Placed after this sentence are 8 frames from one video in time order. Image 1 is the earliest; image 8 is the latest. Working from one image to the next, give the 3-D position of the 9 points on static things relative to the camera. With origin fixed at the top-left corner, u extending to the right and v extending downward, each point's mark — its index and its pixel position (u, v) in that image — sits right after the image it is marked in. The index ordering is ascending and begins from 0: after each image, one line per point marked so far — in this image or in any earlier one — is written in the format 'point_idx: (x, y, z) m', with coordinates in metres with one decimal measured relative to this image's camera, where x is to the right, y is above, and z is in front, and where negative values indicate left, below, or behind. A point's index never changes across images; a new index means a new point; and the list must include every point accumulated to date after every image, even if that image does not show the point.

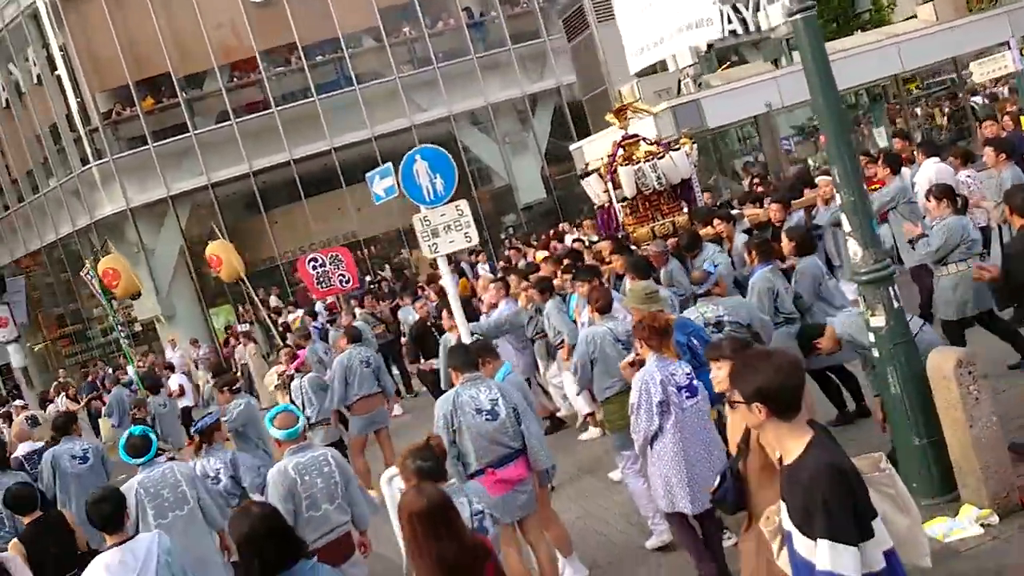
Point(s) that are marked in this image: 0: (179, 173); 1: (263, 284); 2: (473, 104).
0: (-7.2, +2.5, +18.3) m
1: (-5.6, +0.1, +18.7) m
2: (-0.8, +4.3, +19.3) m
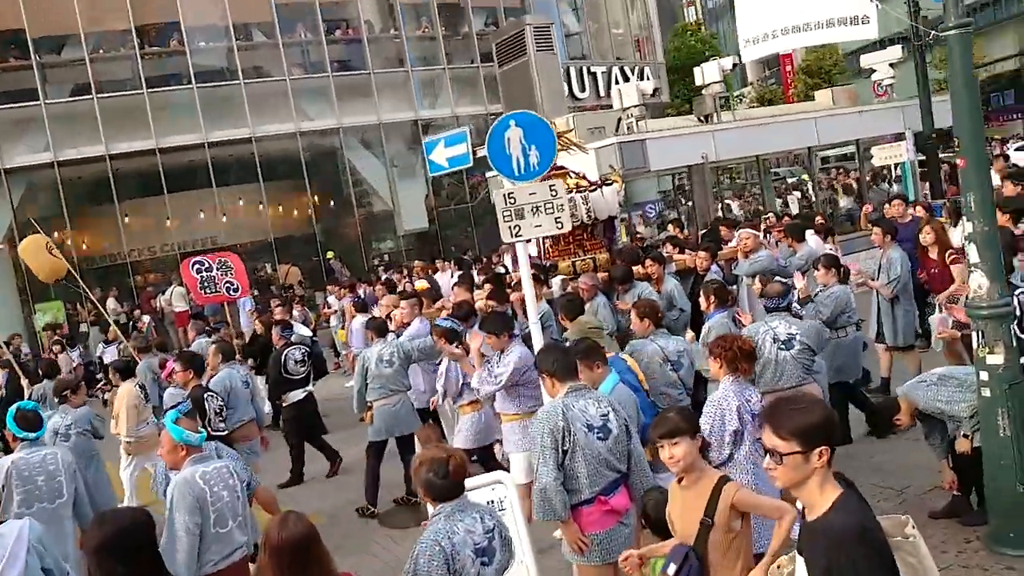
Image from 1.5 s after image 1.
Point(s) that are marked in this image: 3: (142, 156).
0: (-9.3, +2.7, +16.0) m
1: (-8.1, +0.1, +16.5) m
2: (-3.2, +3.7, +18.4) m
3: (-7.3, +2.6, +16.7) m
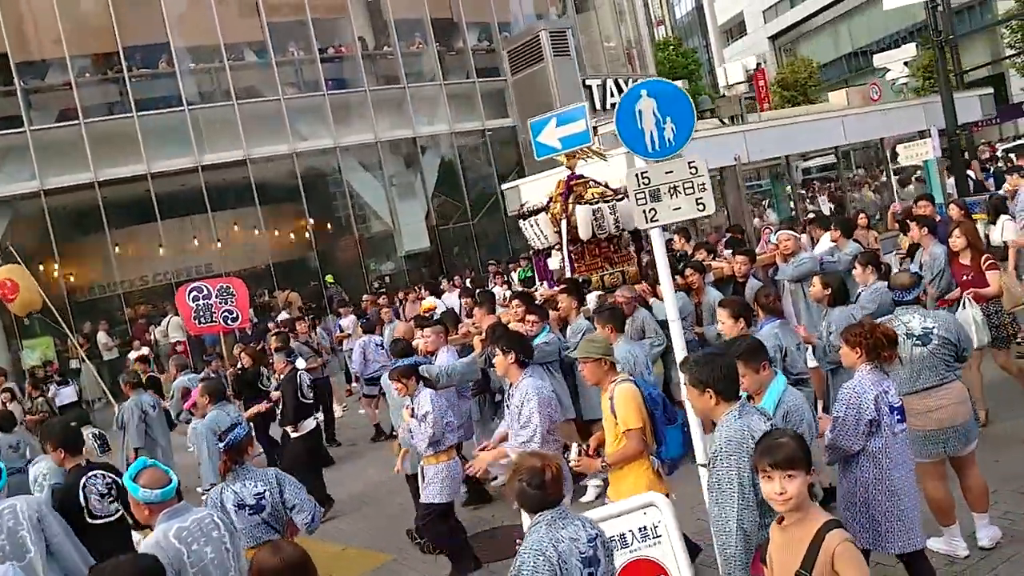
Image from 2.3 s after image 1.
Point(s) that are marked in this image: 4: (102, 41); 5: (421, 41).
0: (-9.2, +2.1, +15.2) m
1: (-7.9, -0.5, +15.7) m
2: (-3.2, +3.2, +17.9) m
3: (-7.2, +2.0, +16.0) m
4: (-7.8, +4.7, +15.9) m
5: (-2.0, +5.5, +18.8) m
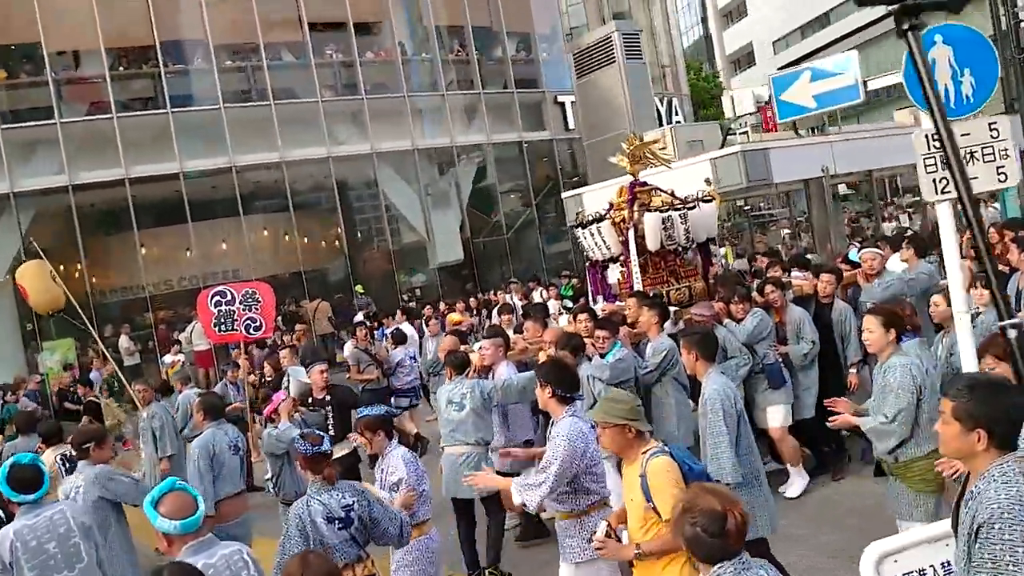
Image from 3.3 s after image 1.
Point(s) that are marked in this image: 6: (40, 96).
0: (-8.3, +2.1, +14.6) m
1: (-7.1, -0.6, +15.0) m
2: (-2.3, +3.0, +17.3) m
3: (-6.4, +1.9, +15.4) m
4: (-6.8, +4.6, +15.3) m
5: (-1.1, +5.2, +18.3) m
6: (-8.2, +3.3, +14.6) m
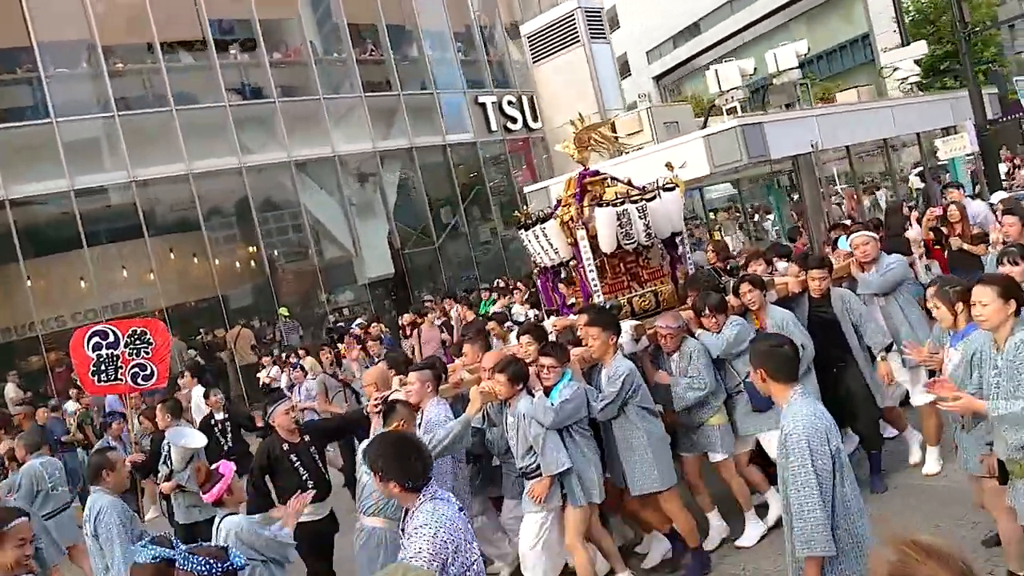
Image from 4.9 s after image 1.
0: (-9.2, +1.4, +12.3) m
1: (-7.9, -1.2, +12.8) m
2: (-3.7, +2.6, +15.9) m
3: (-7.3, +1.3, +13.4) m
4: (-8.0, +4.0, +13.3) m
5: (-2.8, +4.9, +17.1) m
6: (-9.2, +2.6, +12.4) m
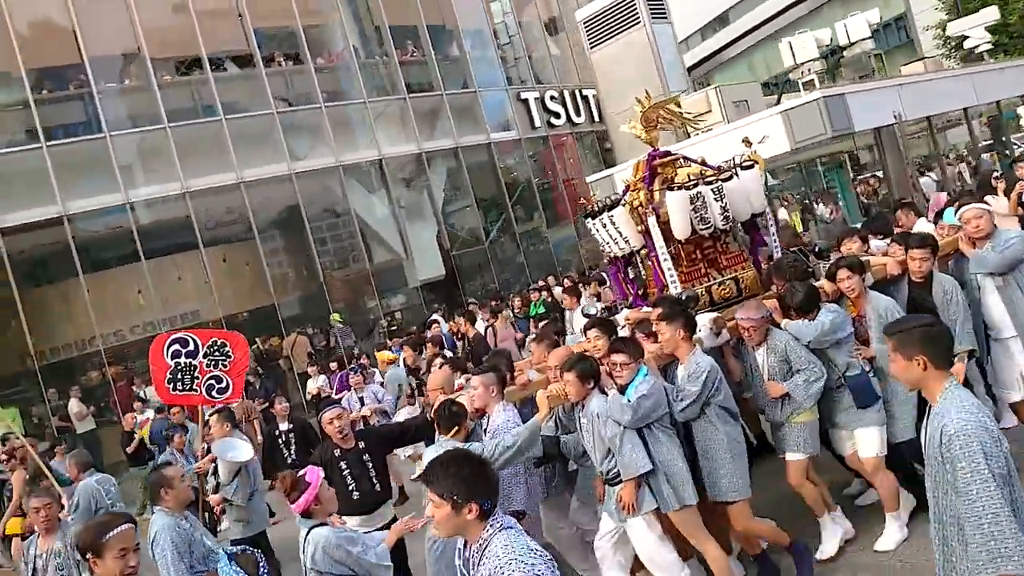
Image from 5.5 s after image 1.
0: (-8.4, +1.1, +12.4) m
1: (-6.9, -1.4, +12.8) m
2: (-2.8, +2.5, +15.8) m
3: (-6.5, +1.1, +13.4) m
4: (-7.2, +3.8, +13.4) m
5: (-1.9, +4.8, +17.0) m
6: (-8.4, +2.4, +12.5) m
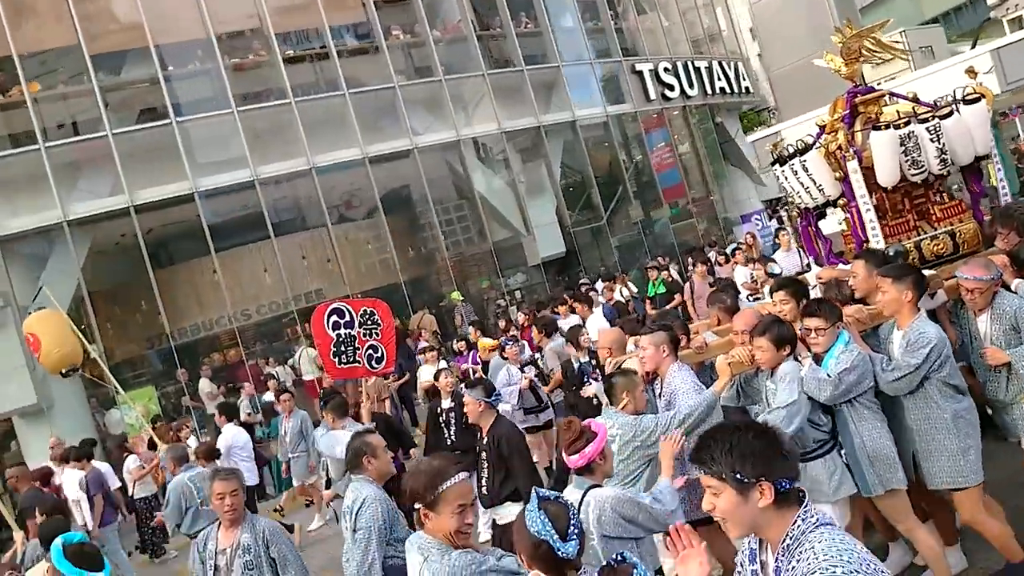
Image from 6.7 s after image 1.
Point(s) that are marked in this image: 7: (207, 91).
0: (-6.3, +1.4, +12.4) m
1: (-4.8, -1.1, +12.7) m
2: (-0.5, +2.9, +15.3) m
3: (-4.4, +1.5, +13.2) m
4: (-5.2, +4.1, +13.2) m
5: (+0.4, +5.2, +16.4) m
6: (-6.4, +2.7, +12.4) m
7: (-4.8, +3.1, +13.2) m
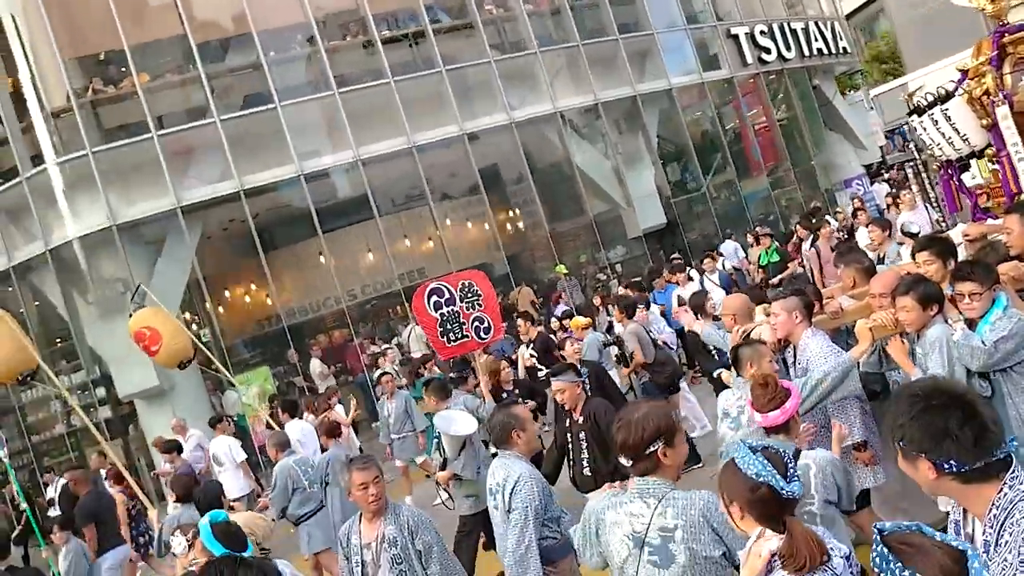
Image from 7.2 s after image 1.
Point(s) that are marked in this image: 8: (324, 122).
0: (-4.8, +1.6, +12.6) m
1: (-3.2, -0.8, +12.9) m
2: (+1.2, +3.3, +15.0) m
3: (-2.8, +1.8, +13.3) m
4: (-3.6, +4.4, +13.3) m
5: (+2.1, +5.7, +16.0) m
6: (-4.9, +2.9, +12.7) m
7: (-3.3, +3.4, +13.3) m
8: (-3.0, +2.6, +13.2) m
